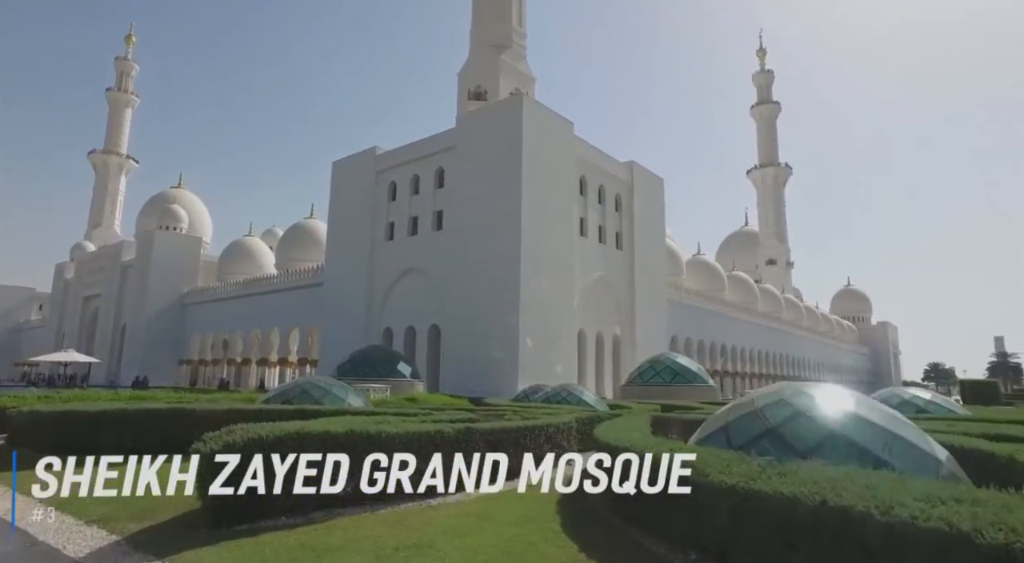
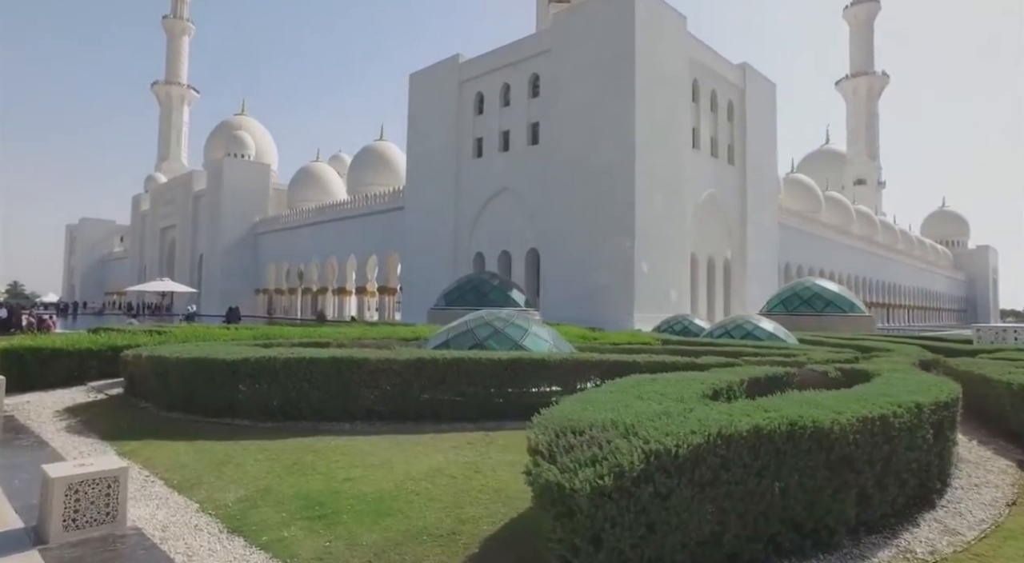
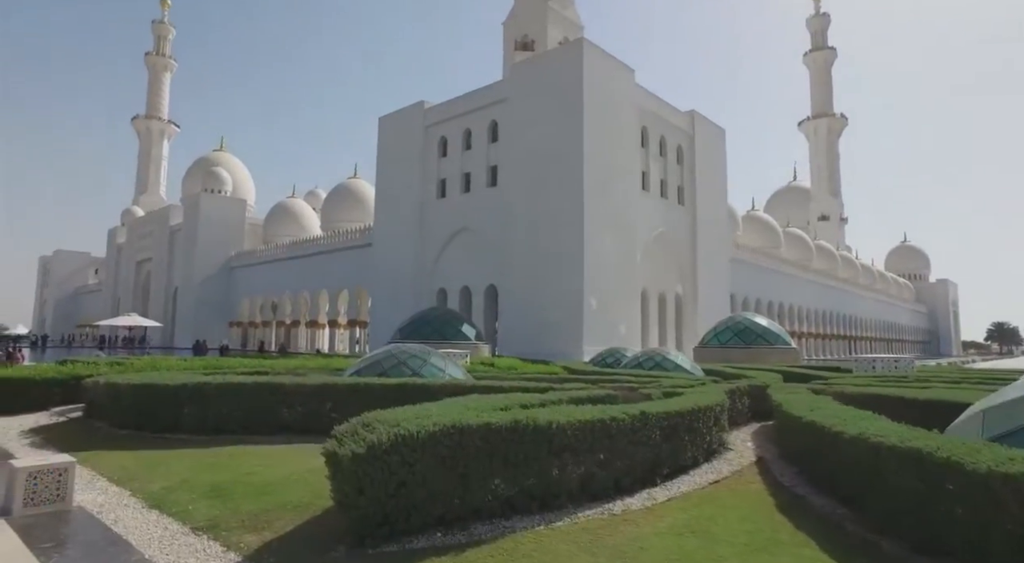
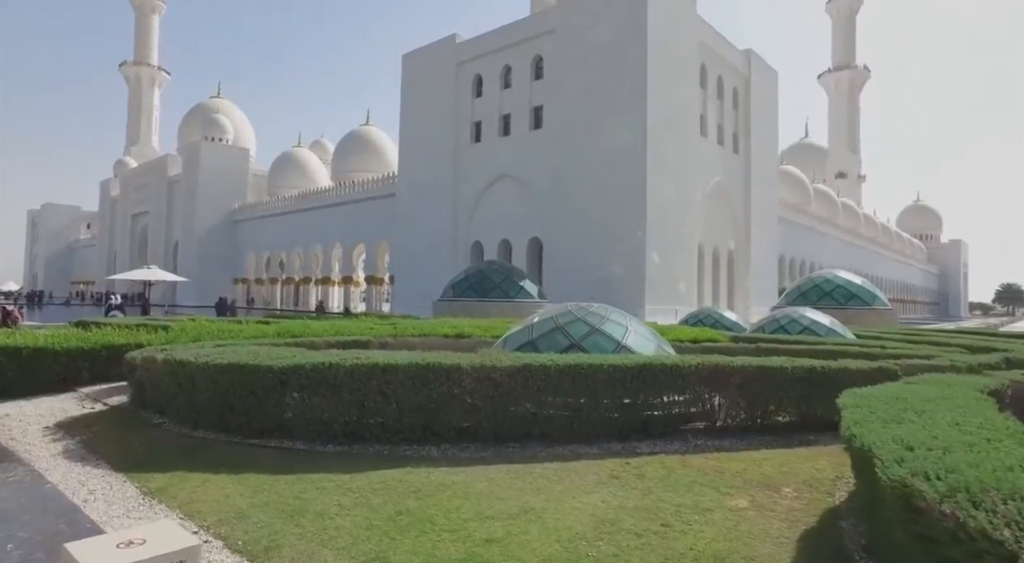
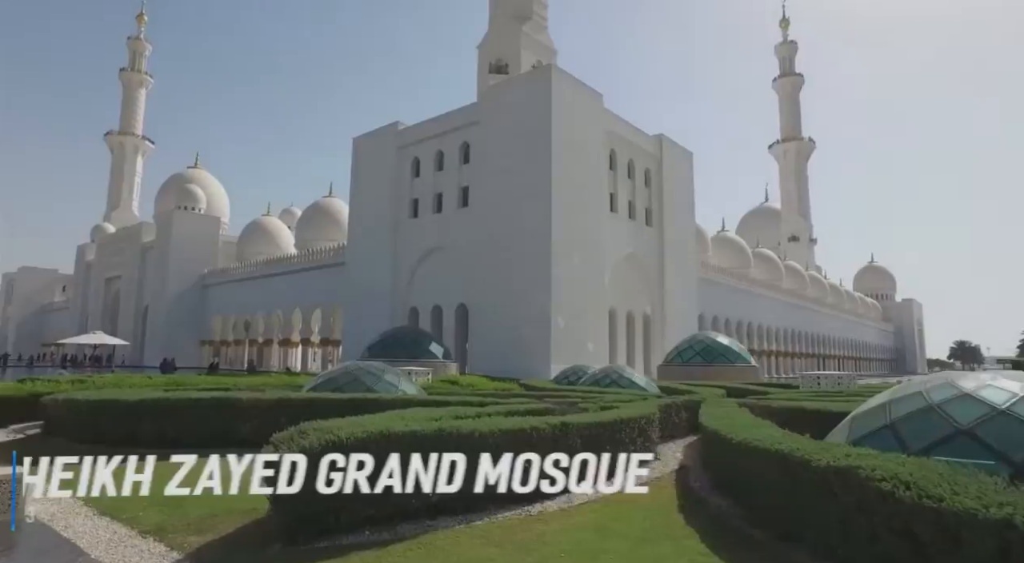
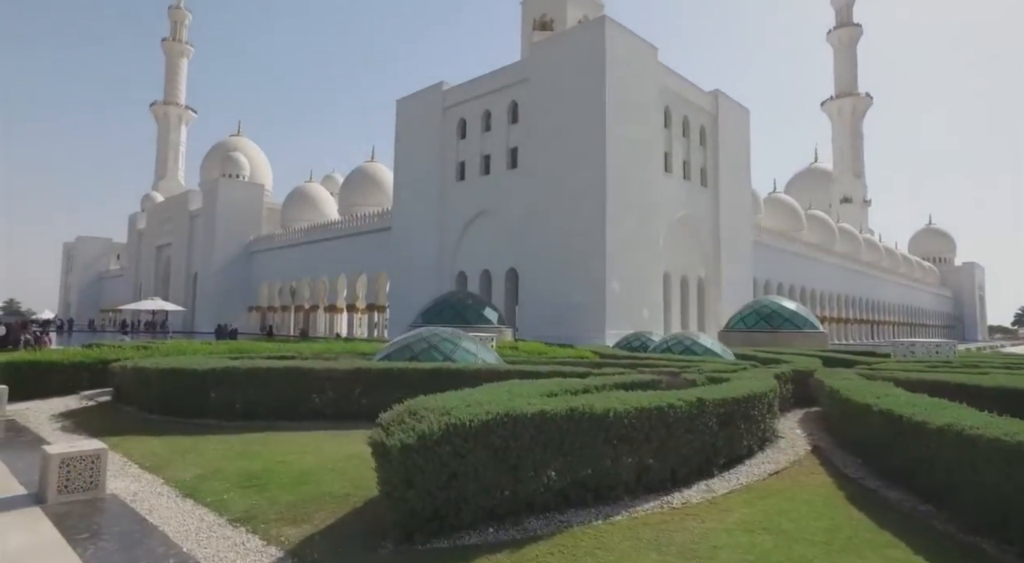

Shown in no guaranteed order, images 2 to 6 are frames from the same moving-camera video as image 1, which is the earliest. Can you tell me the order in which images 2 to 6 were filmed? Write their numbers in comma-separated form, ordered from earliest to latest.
5, 3, 6, 2, 4
